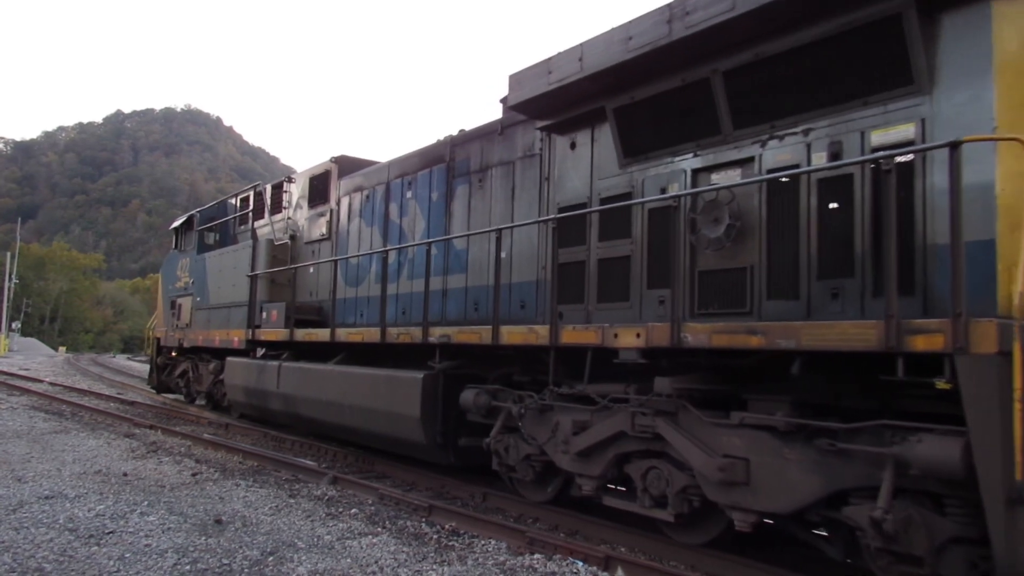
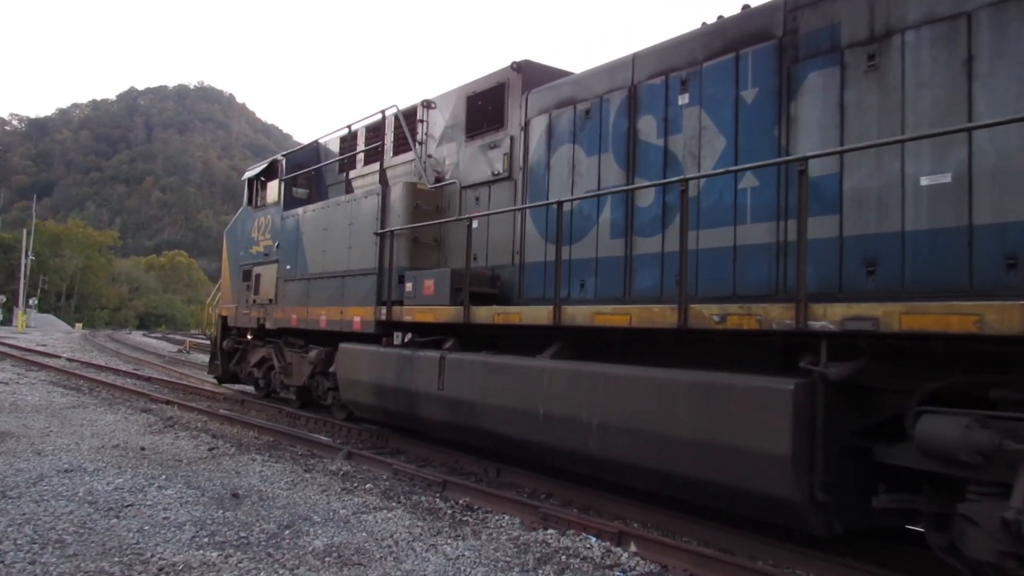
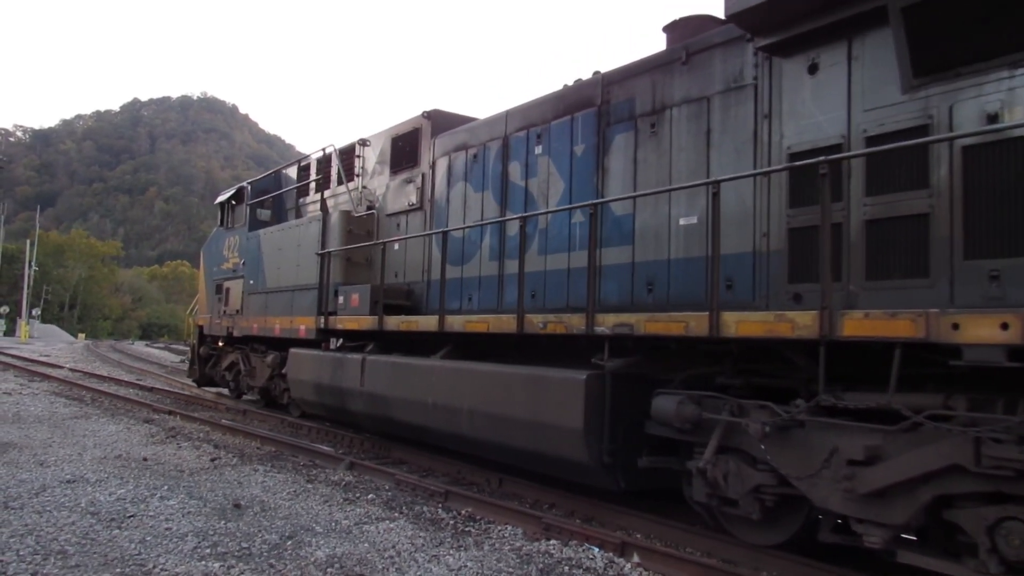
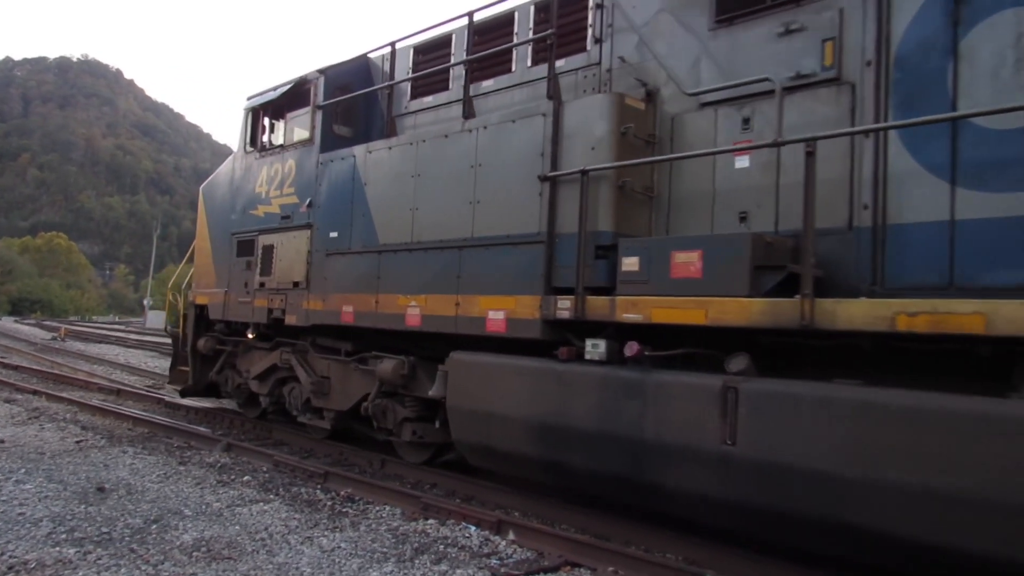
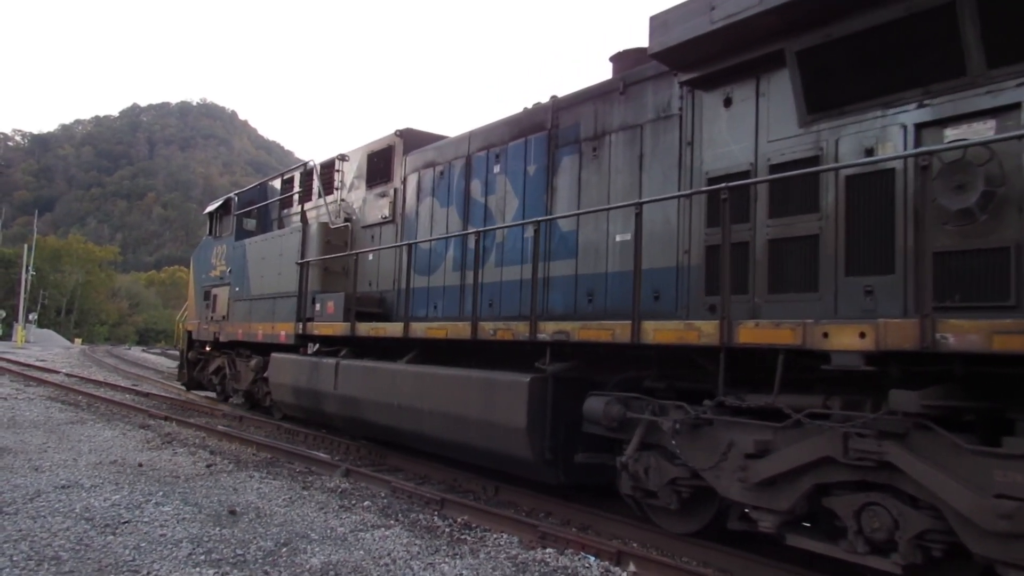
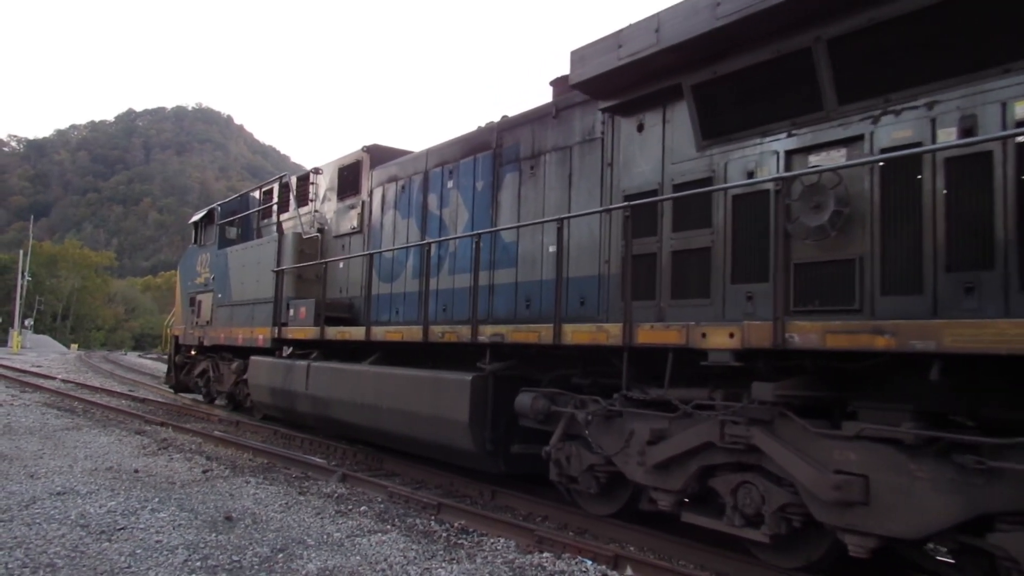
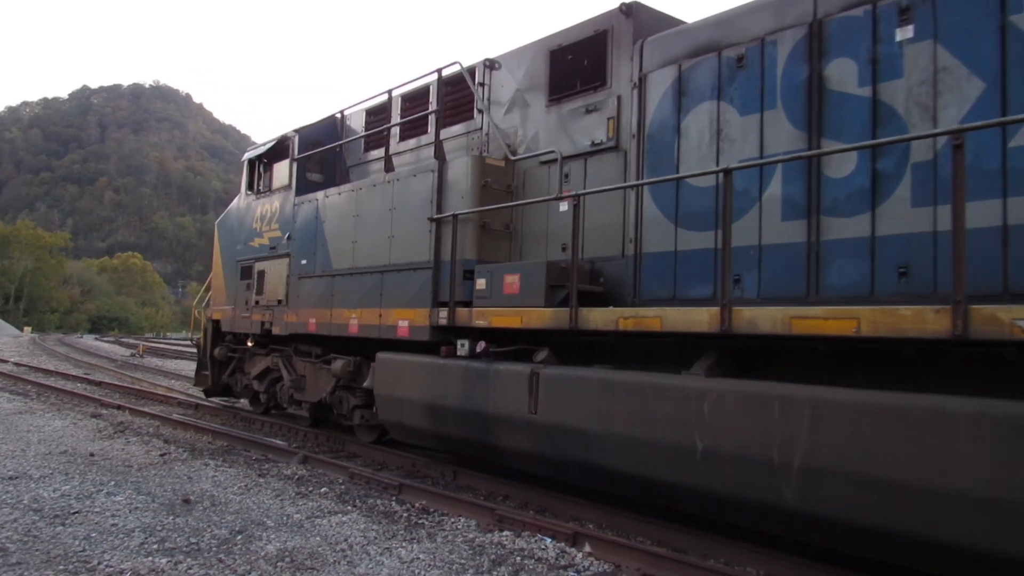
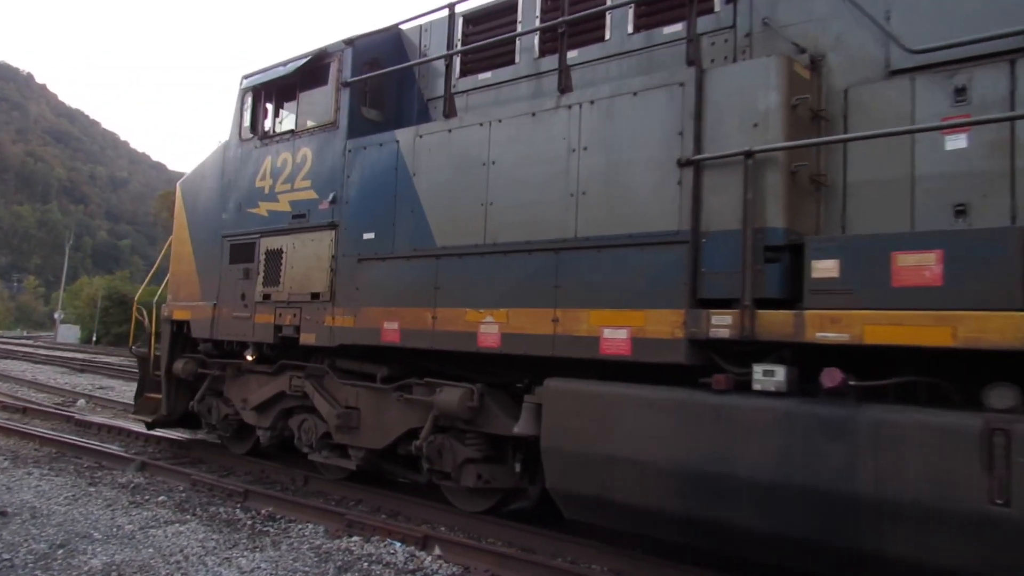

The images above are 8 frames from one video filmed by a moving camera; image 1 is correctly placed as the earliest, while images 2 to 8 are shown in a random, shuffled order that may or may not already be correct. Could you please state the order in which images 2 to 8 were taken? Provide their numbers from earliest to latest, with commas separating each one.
6, 5, 3, 2, 7, 4, 8
